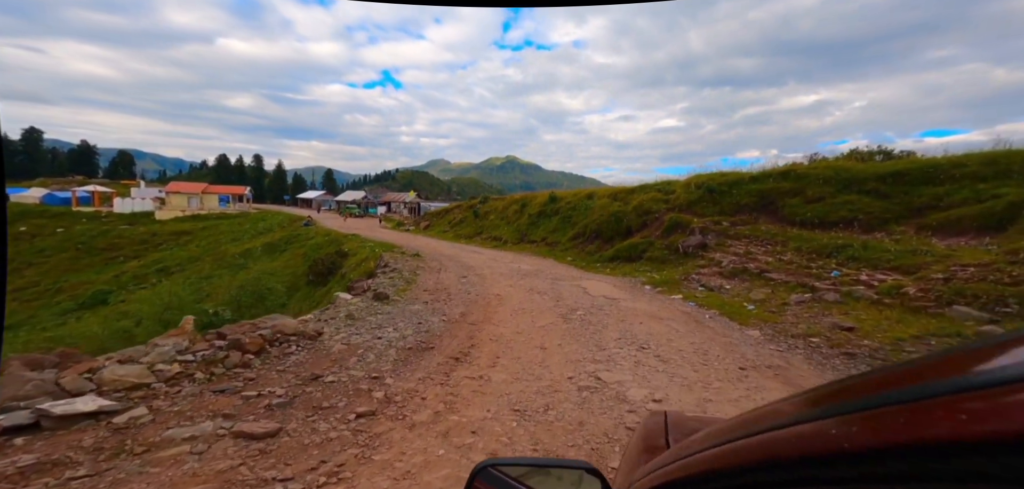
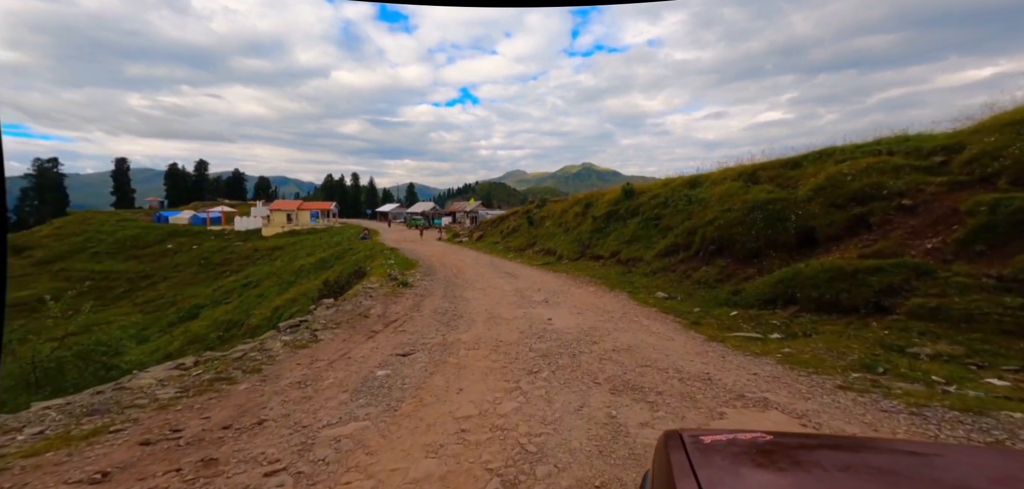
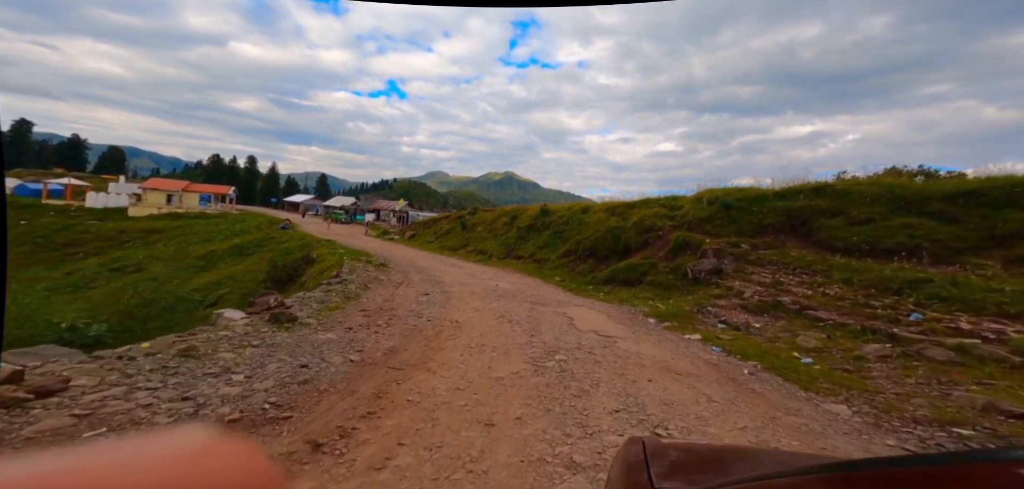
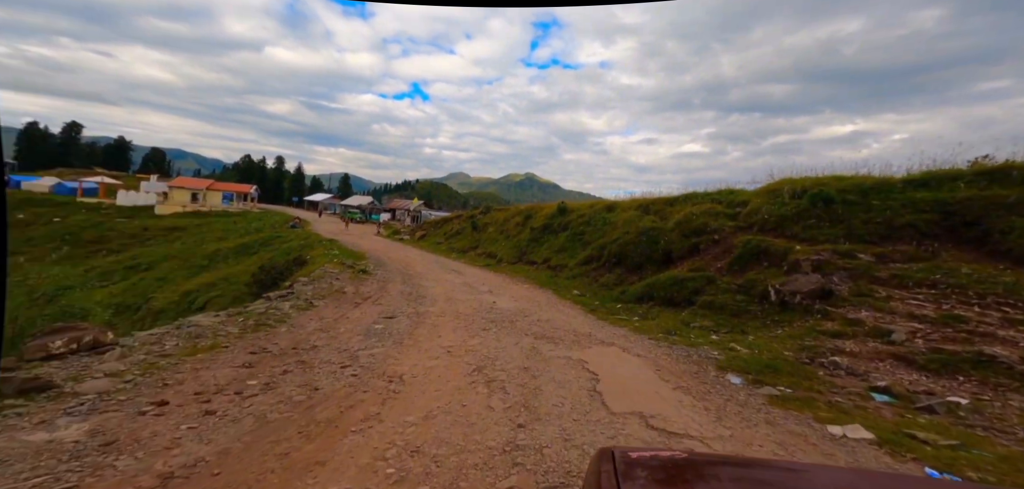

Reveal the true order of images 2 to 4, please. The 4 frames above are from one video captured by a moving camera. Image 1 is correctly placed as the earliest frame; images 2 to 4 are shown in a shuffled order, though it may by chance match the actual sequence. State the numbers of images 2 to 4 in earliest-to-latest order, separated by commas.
3, 4, 2
